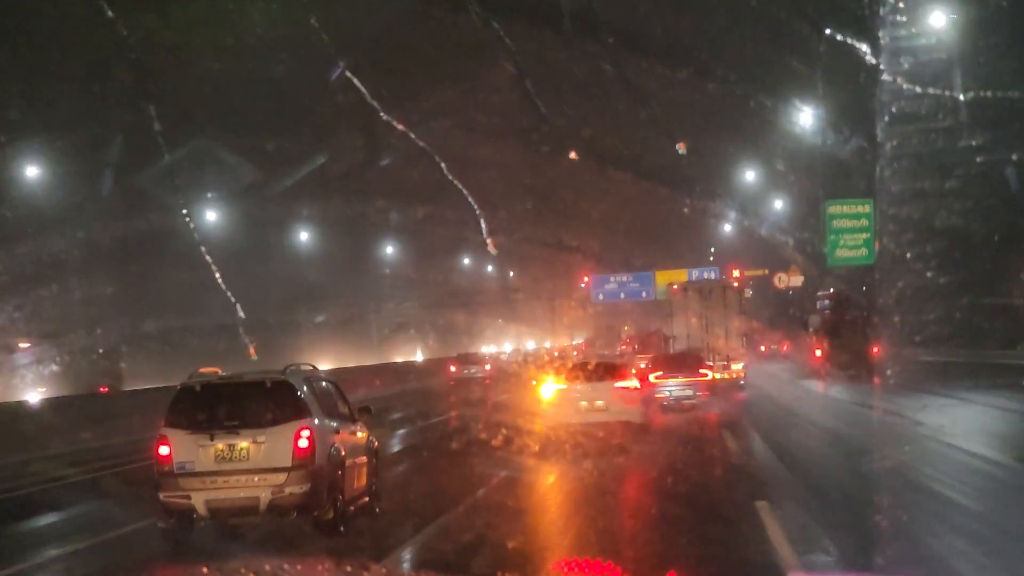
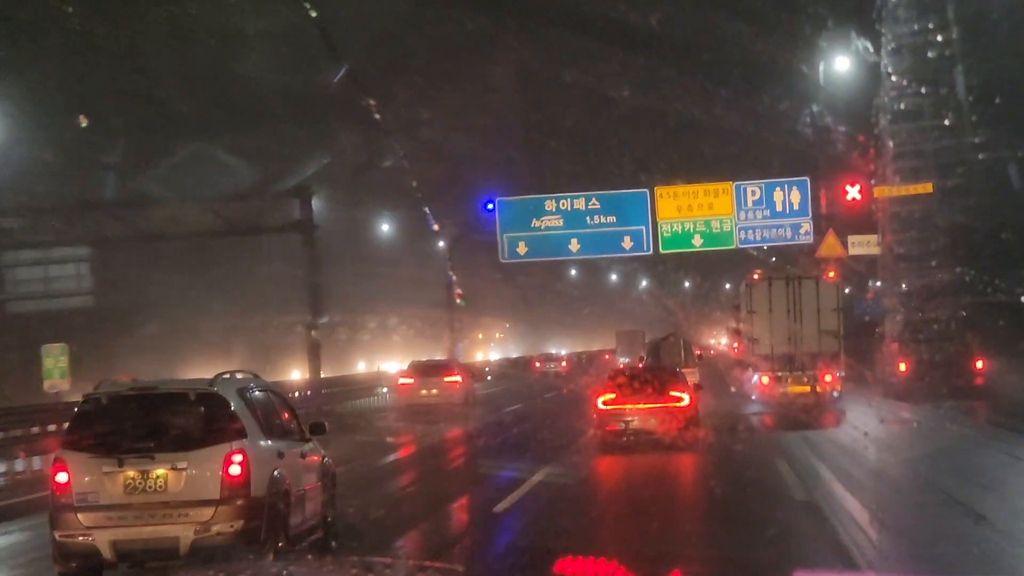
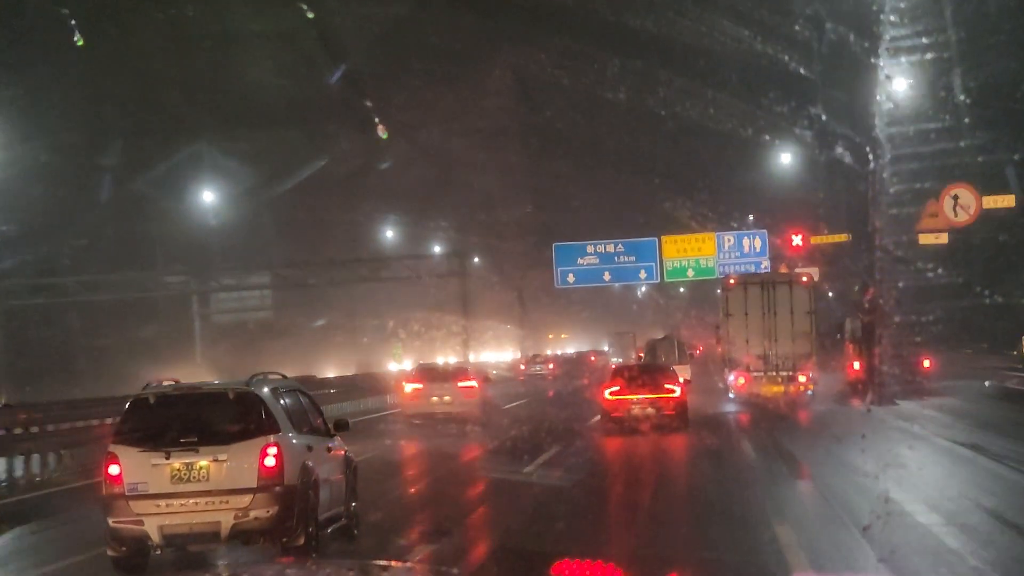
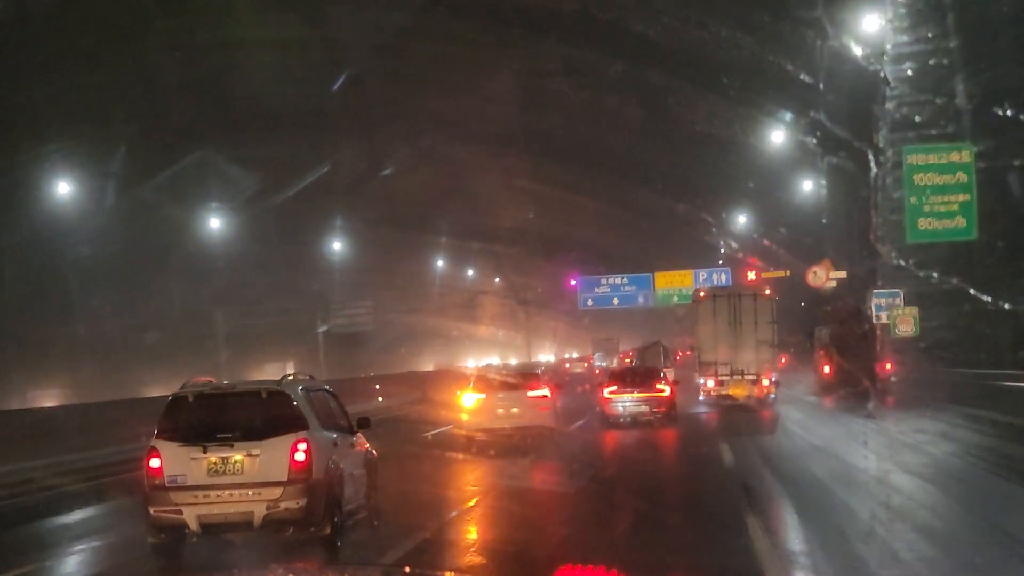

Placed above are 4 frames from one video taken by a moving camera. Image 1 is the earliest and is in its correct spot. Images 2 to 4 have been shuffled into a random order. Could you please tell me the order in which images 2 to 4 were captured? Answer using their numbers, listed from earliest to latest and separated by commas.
4, 3, 2
